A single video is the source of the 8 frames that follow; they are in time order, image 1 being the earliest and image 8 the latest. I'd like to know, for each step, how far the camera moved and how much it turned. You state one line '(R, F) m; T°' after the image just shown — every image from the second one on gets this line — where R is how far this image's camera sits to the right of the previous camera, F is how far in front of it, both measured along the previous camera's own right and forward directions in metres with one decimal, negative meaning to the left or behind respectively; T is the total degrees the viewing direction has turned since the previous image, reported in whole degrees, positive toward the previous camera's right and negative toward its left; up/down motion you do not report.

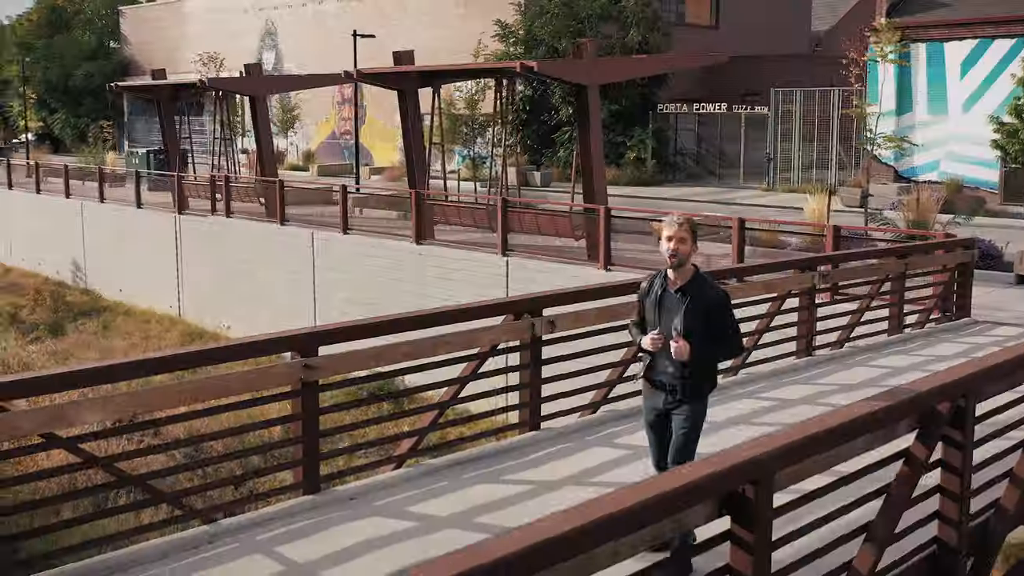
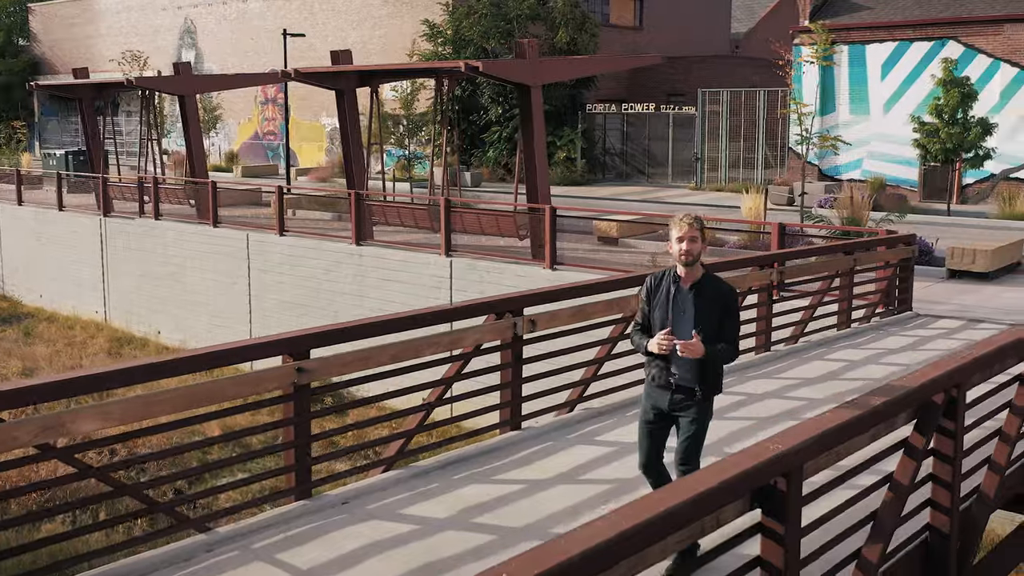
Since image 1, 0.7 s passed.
(-0.4, 0.0) m; +4°
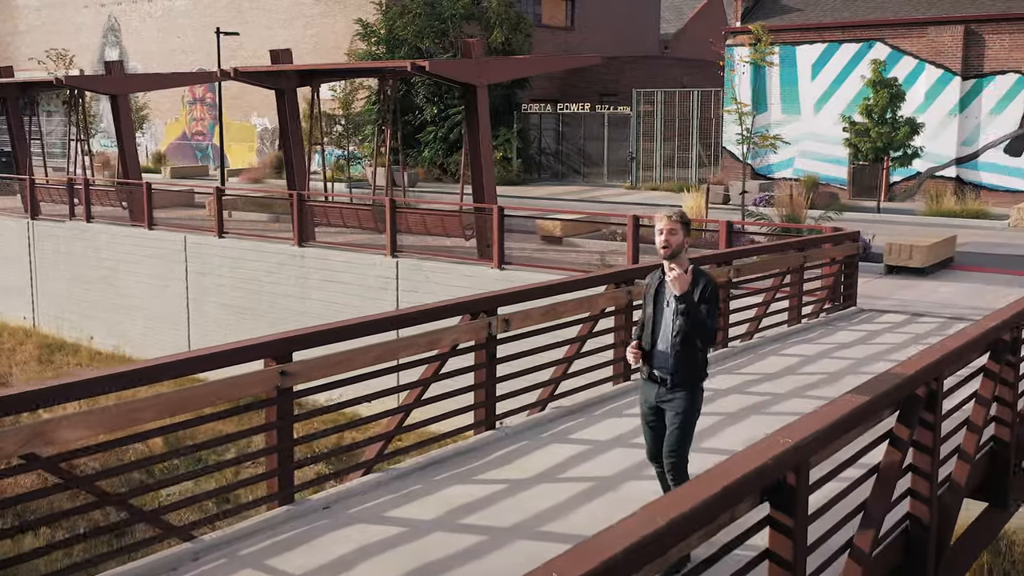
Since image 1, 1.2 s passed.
(-0.3, 0.0) m; +4°
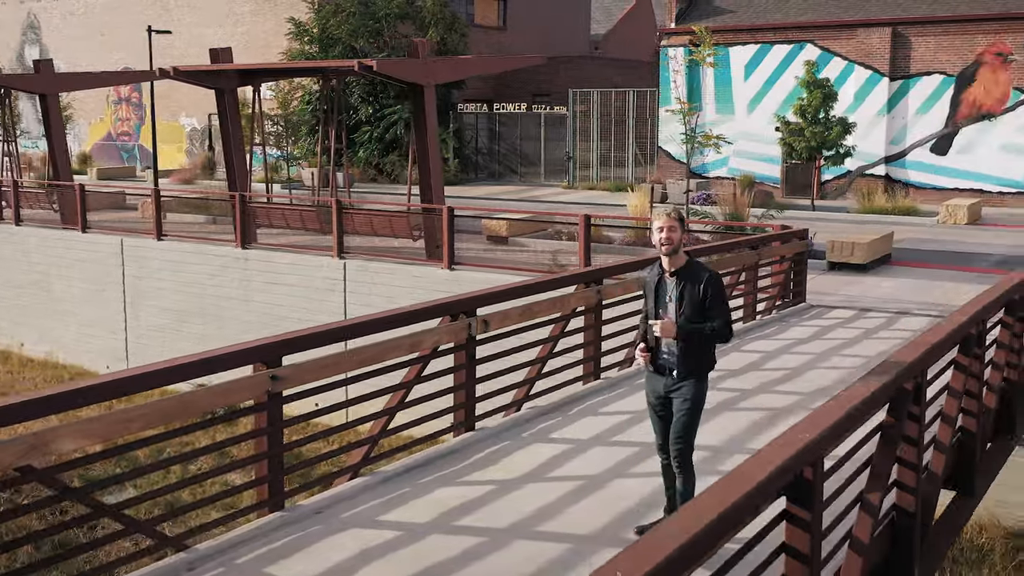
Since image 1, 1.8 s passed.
(-0.3, 0.0) m; +4°
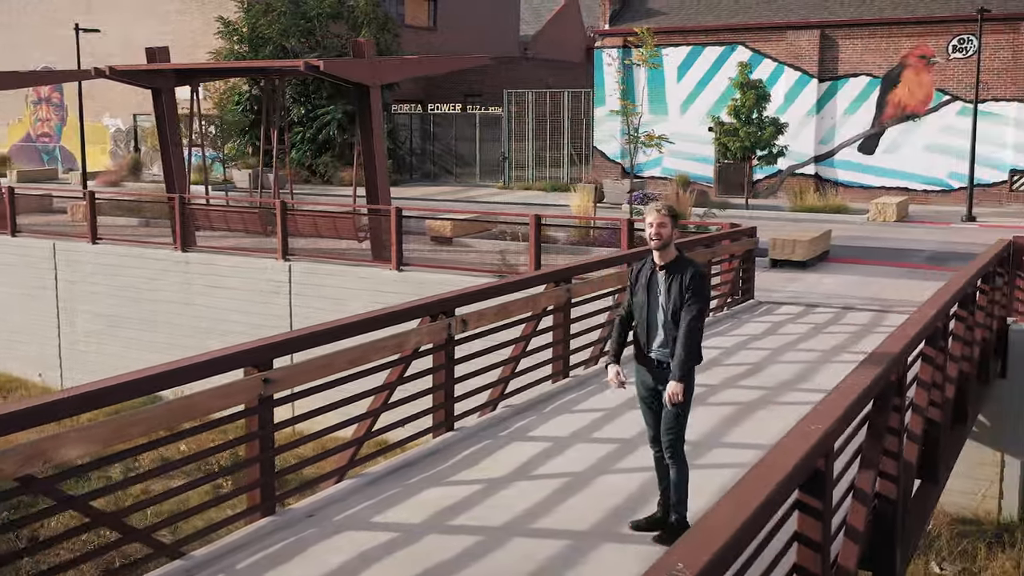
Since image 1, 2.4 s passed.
(-0.3, 0.0) m; +4°
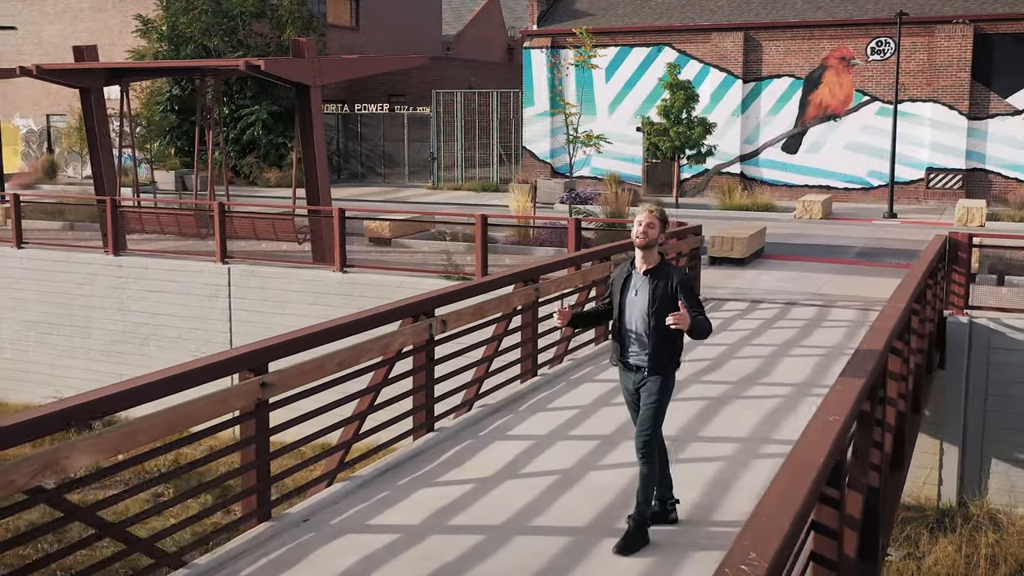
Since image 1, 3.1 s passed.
(-0.4, 0.0) m; +4°
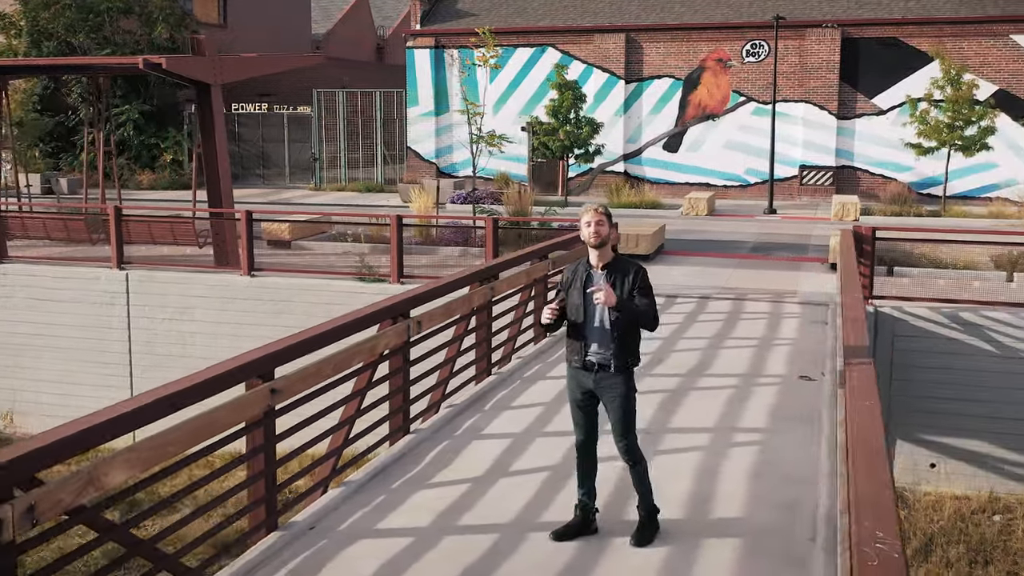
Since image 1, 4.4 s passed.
(-0.7, 0.0) m; +7°
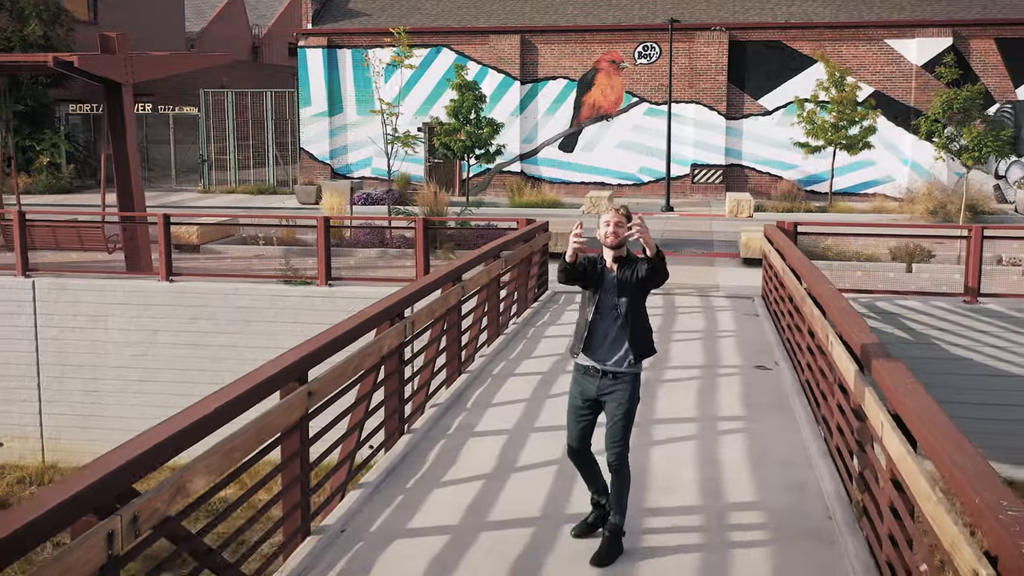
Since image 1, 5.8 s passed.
(-0.7, 0.0) m; +7°
